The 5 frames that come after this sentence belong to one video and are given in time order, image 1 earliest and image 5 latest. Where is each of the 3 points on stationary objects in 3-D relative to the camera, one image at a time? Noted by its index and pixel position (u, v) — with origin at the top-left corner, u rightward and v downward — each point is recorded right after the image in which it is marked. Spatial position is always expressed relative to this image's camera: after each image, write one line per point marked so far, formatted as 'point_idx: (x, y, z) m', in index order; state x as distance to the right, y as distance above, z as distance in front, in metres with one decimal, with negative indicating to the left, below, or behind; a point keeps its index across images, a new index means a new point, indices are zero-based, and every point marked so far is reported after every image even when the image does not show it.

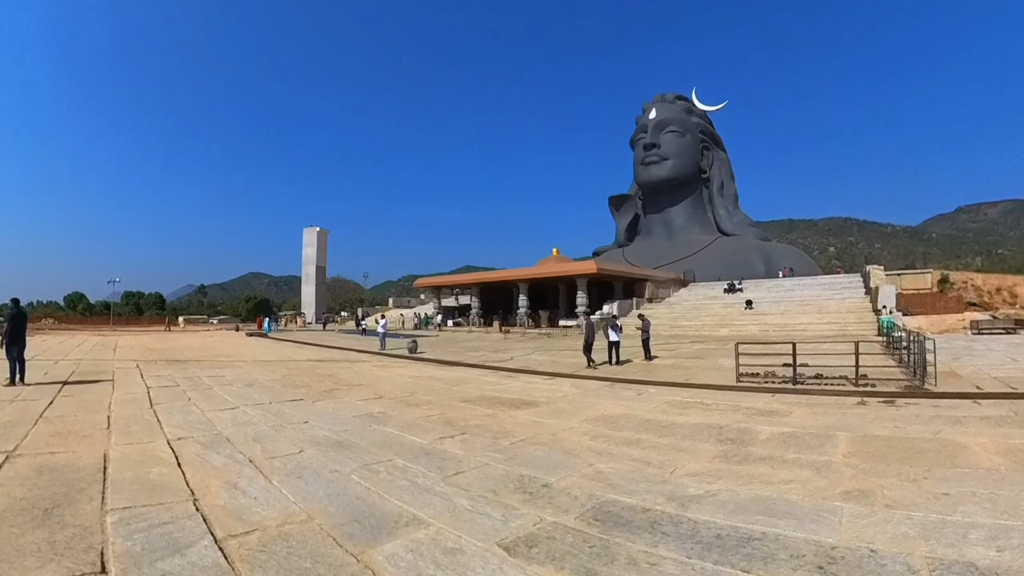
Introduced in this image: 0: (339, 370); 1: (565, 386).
0: (-4.3, -2.0, +13.4) m
1: (+0.8, -1.5, +8.7) m
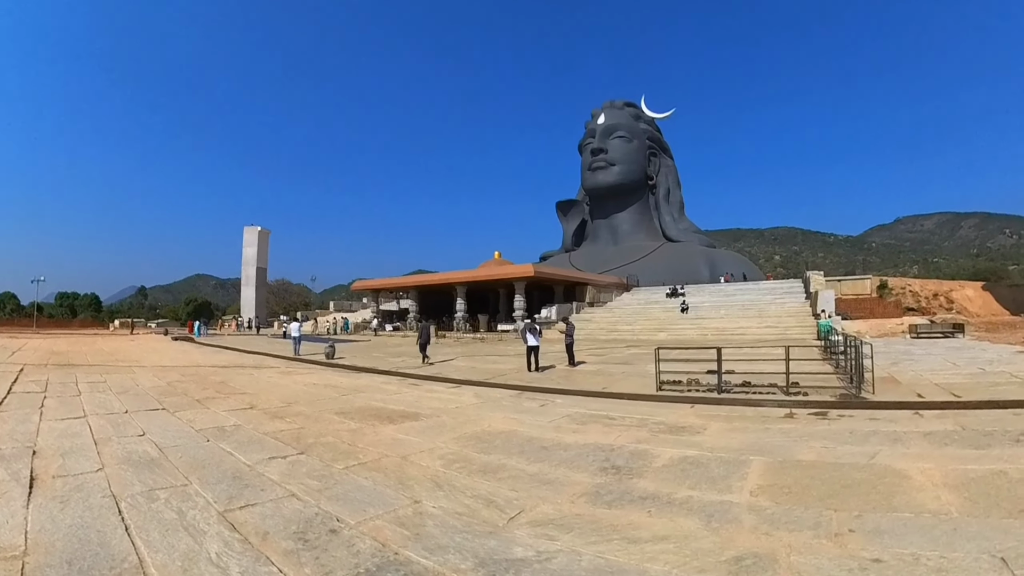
0: (-6.0, -2.0, +11.9) m
1: (-0.6, -1.5, +7.6) m
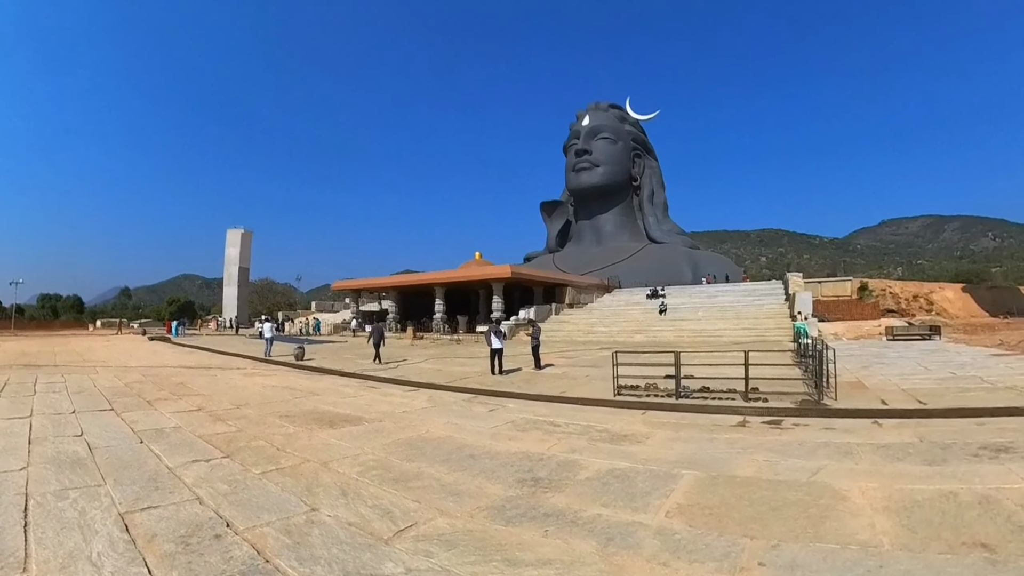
0: (-6.7, -2.0, +11.5) m
1: (-1.2, -1.5, +7.3) m
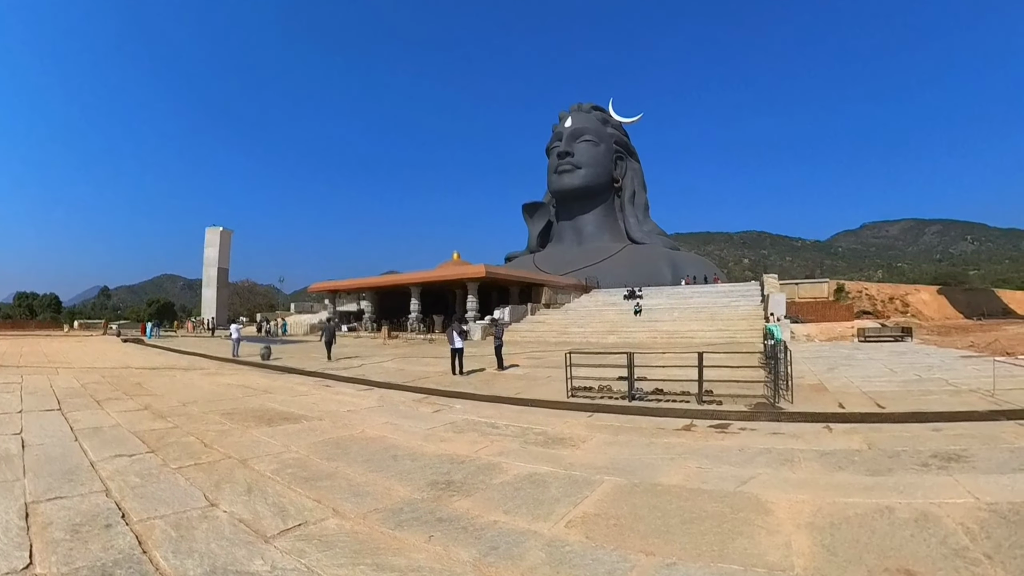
0: (-7.4, -1.9, +11.1) m
1: (-1.8, -1.4, +7.0) m
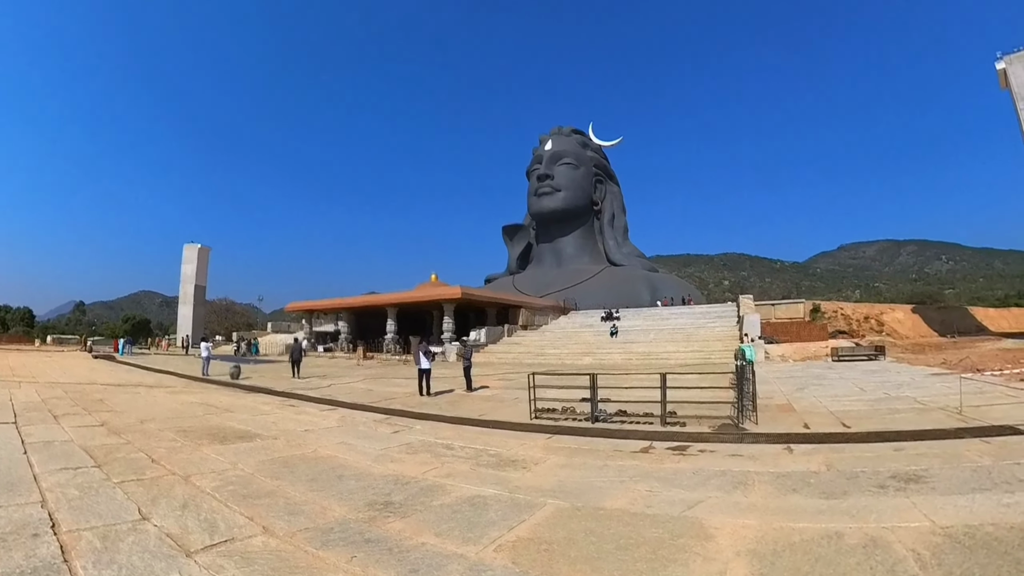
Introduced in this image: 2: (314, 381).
0: (-7.9, -2.3, +10.6) m
1: (-2.3, -1.7, +6.7) m
2: (-4.7, -2.3, +12.5) m
